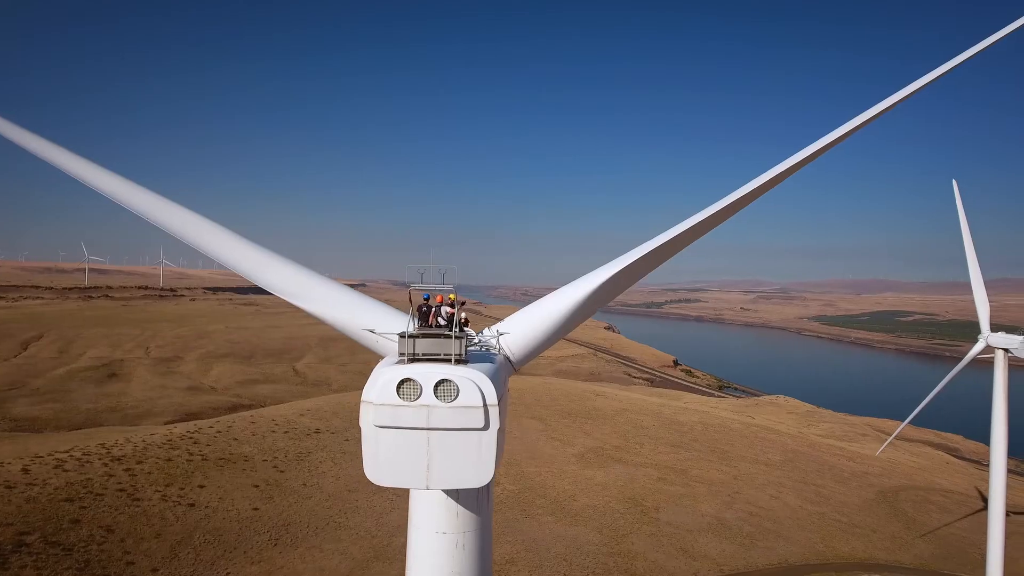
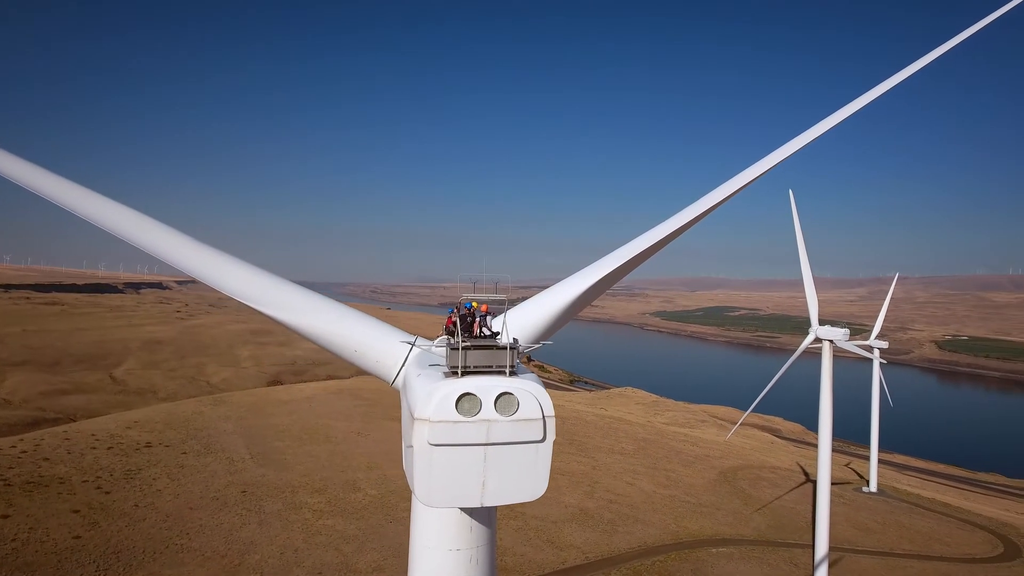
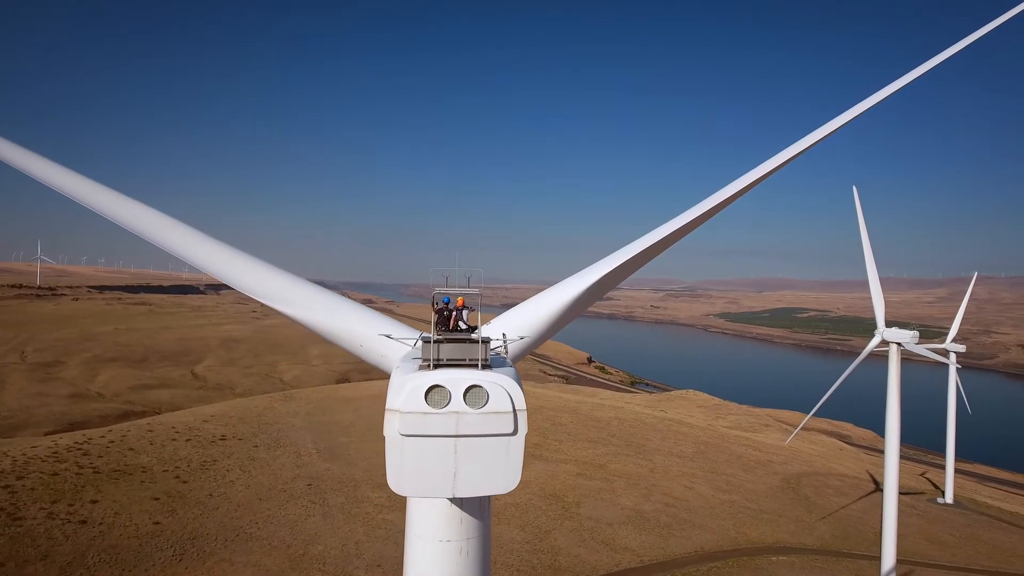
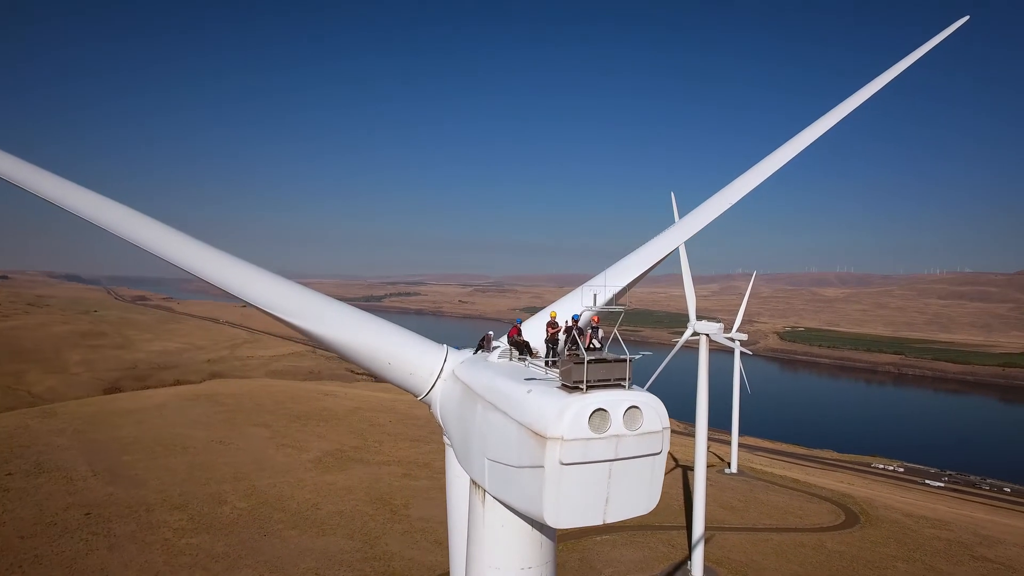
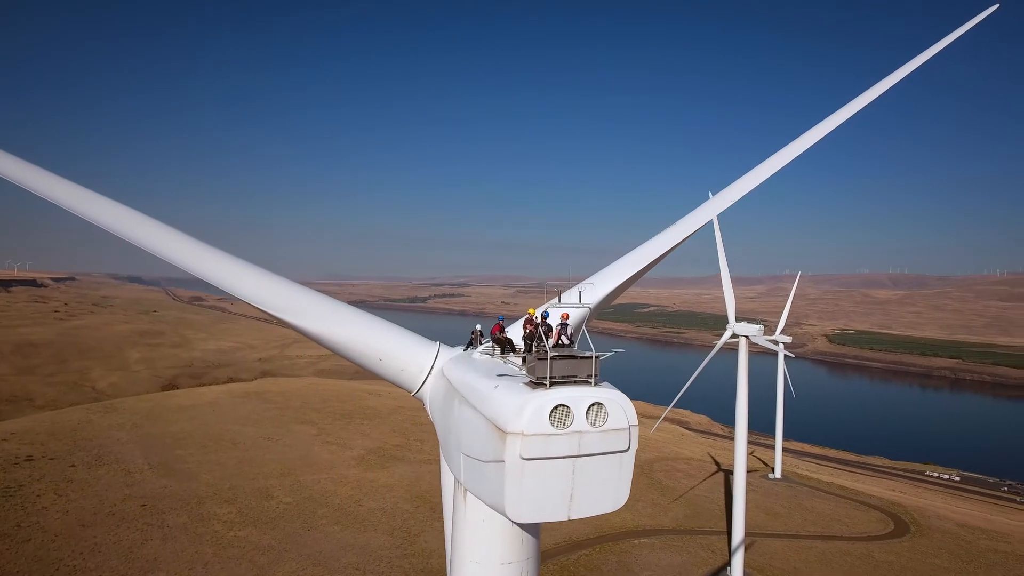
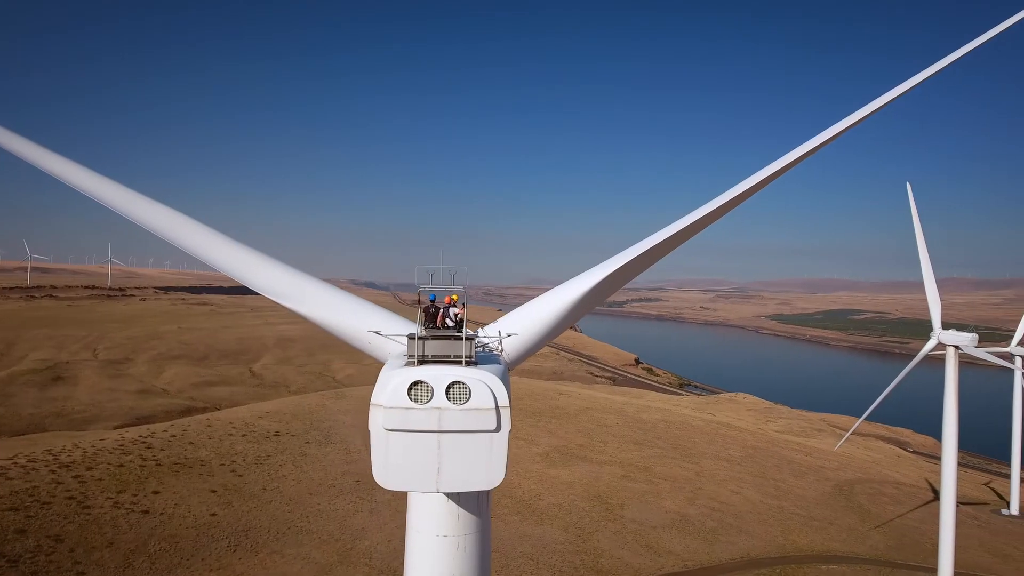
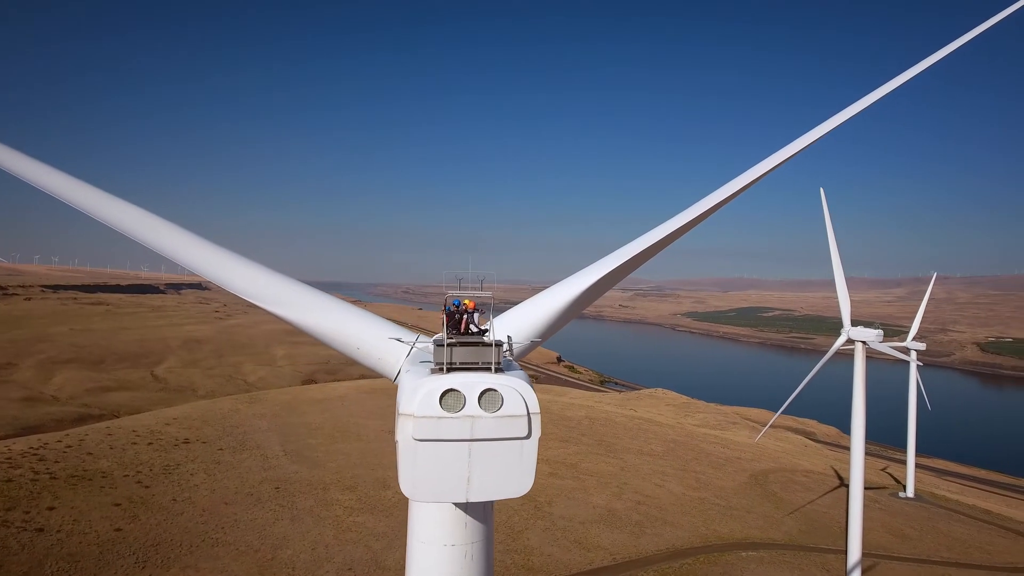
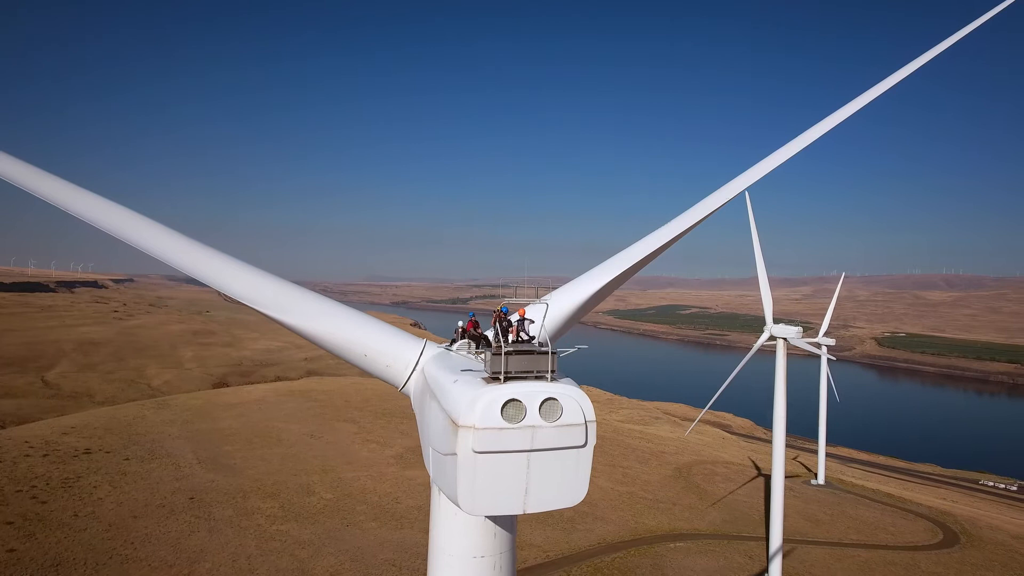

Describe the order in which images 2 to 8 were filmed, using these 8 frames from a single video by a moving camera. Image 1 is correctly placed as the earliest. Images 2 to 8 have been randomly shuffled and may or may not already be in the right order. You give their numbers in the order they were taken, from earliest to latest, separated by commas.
6, 3, 7, 2, 8, 5, 4
